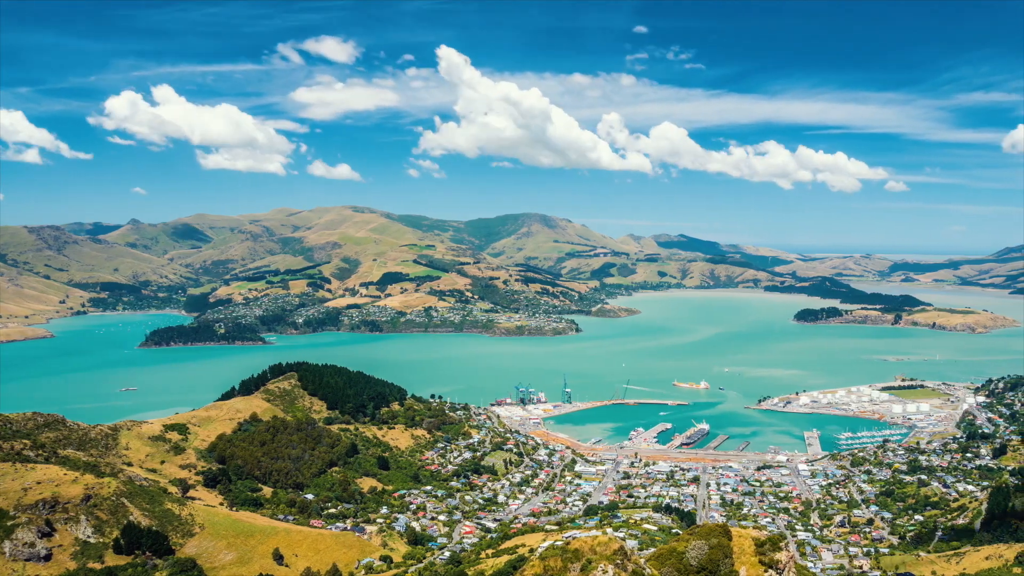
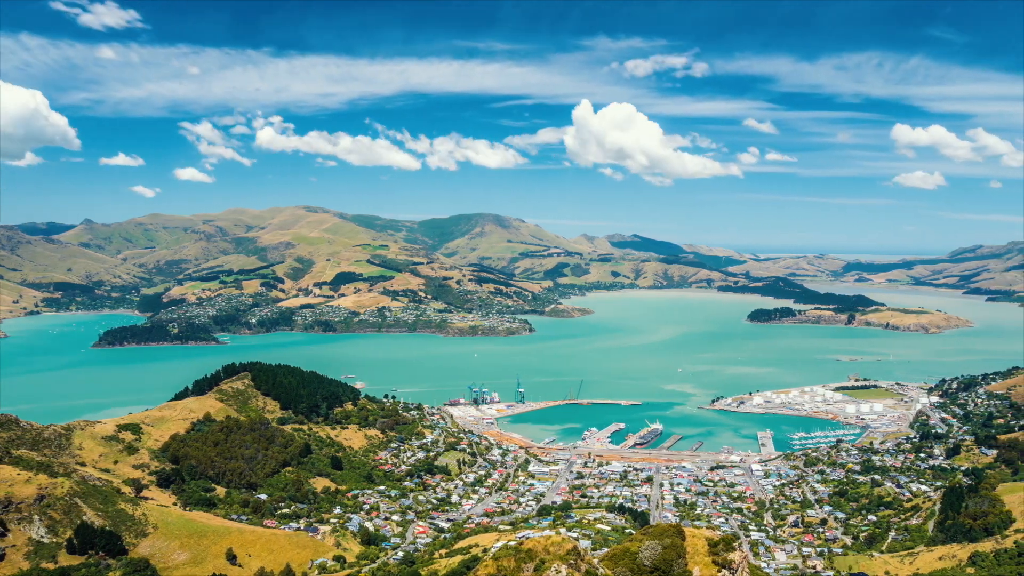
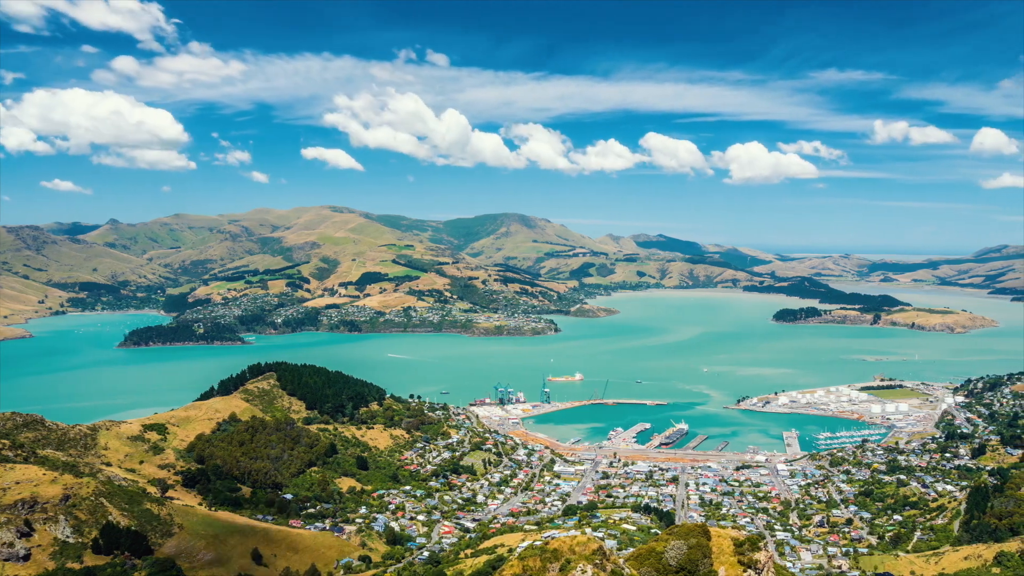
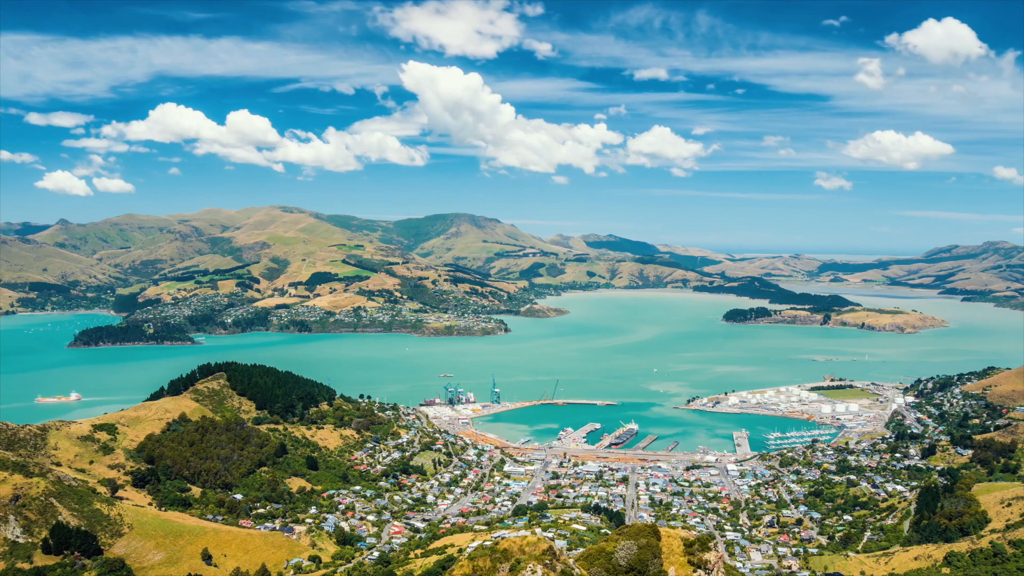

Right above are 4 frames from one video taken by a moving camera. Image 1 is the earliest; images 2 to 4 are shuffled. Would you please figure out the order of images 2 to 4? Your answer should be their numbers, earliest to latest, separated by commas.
3, 2, 4
